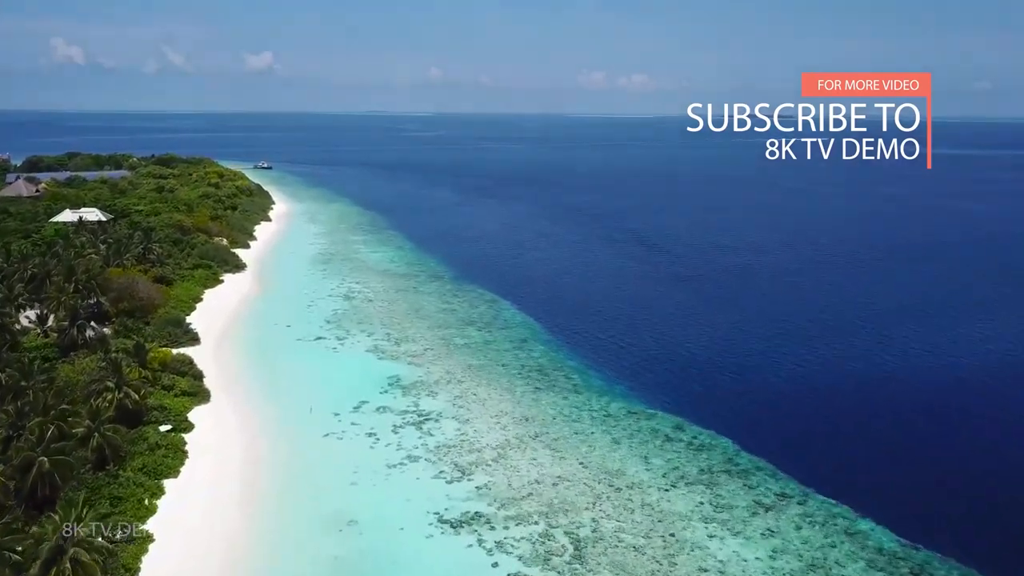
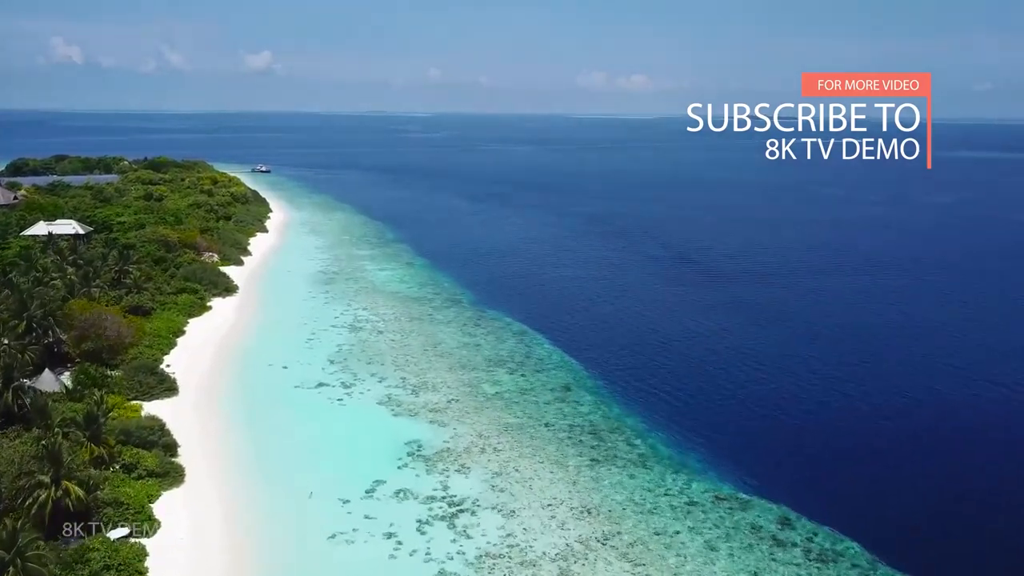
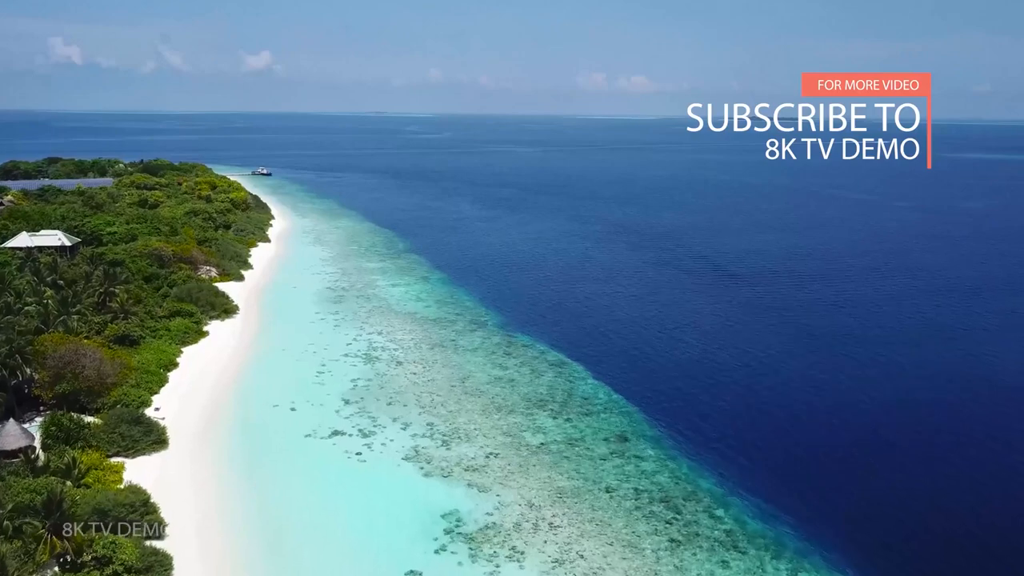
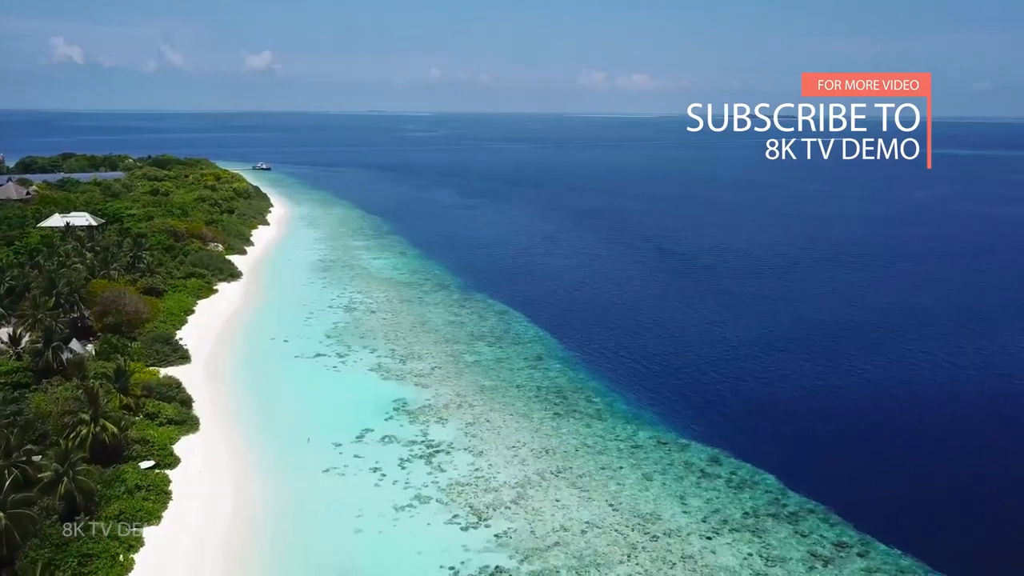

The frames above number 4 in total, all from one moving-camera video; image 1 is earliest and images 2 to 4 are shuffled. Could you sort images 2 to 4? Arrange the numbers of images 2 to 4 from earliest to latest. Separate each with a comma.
4, 2, 3
